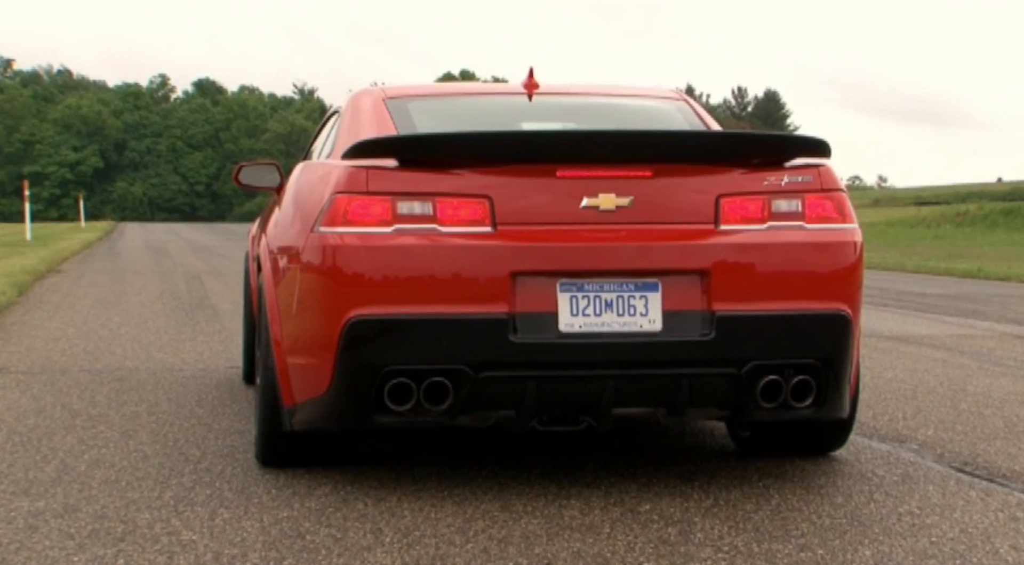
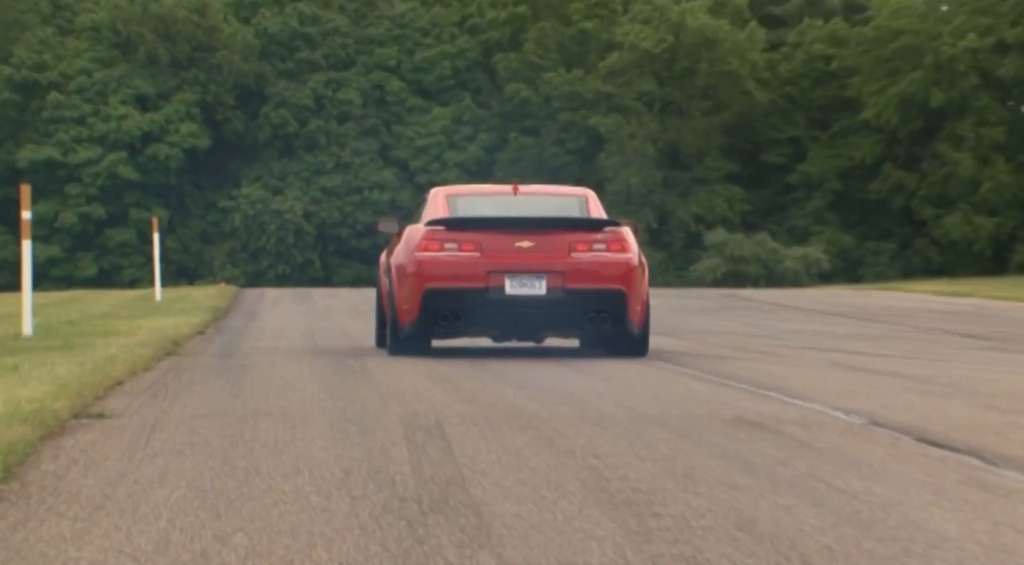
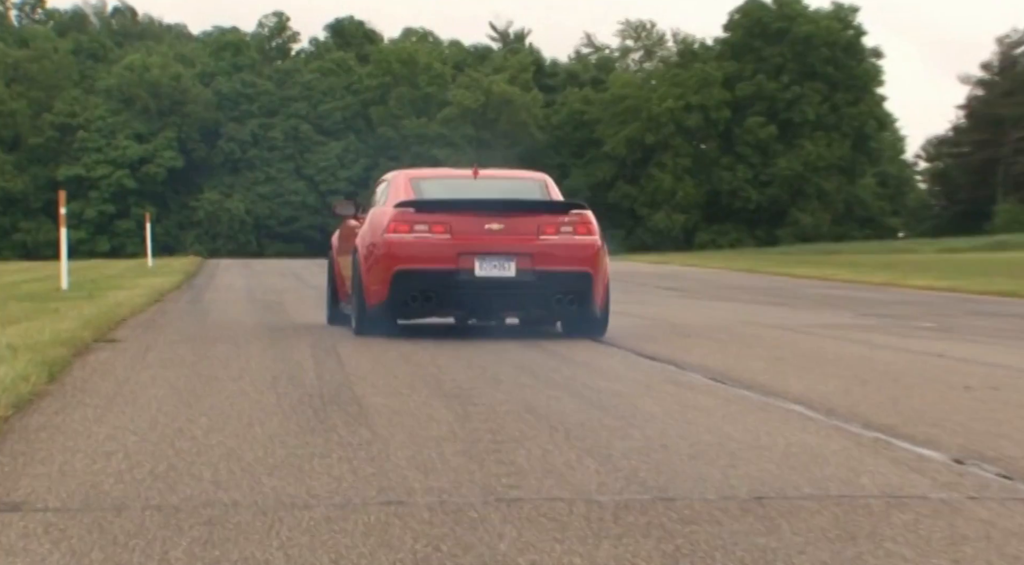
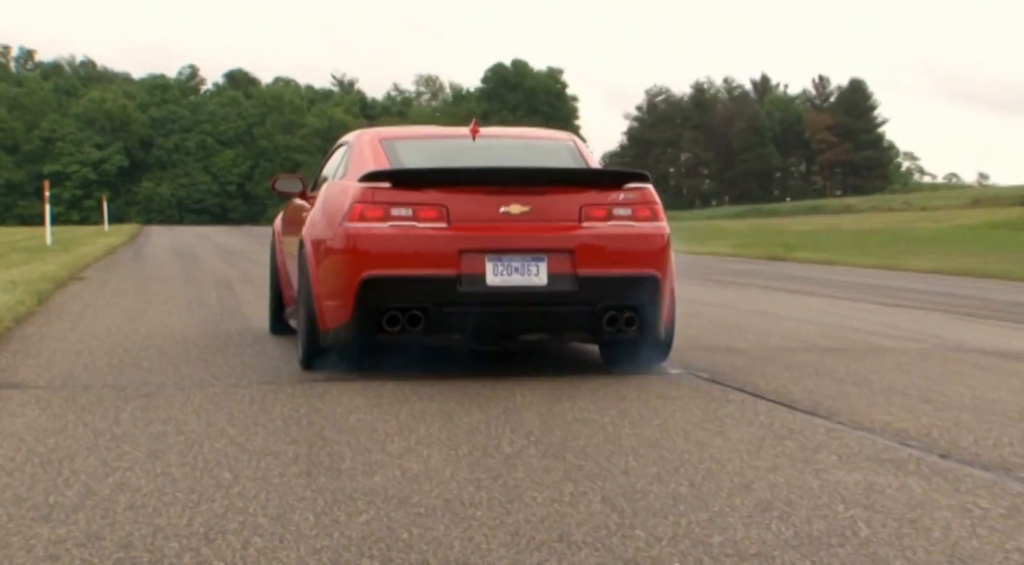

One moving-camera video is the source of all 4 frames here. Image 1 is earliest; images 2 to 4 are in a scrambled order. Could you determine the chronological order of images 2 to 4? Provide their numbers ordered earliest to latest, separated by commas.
4, 3, 2
